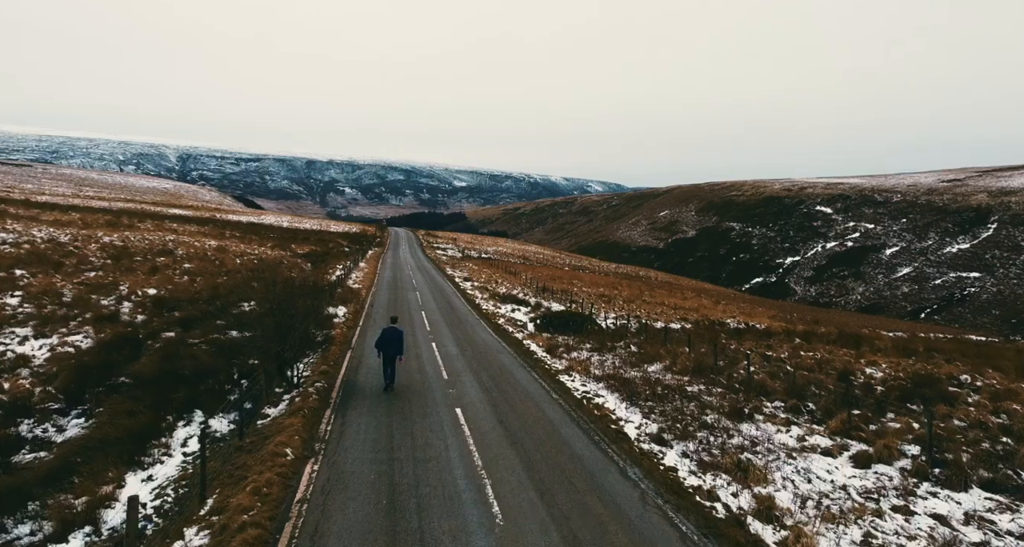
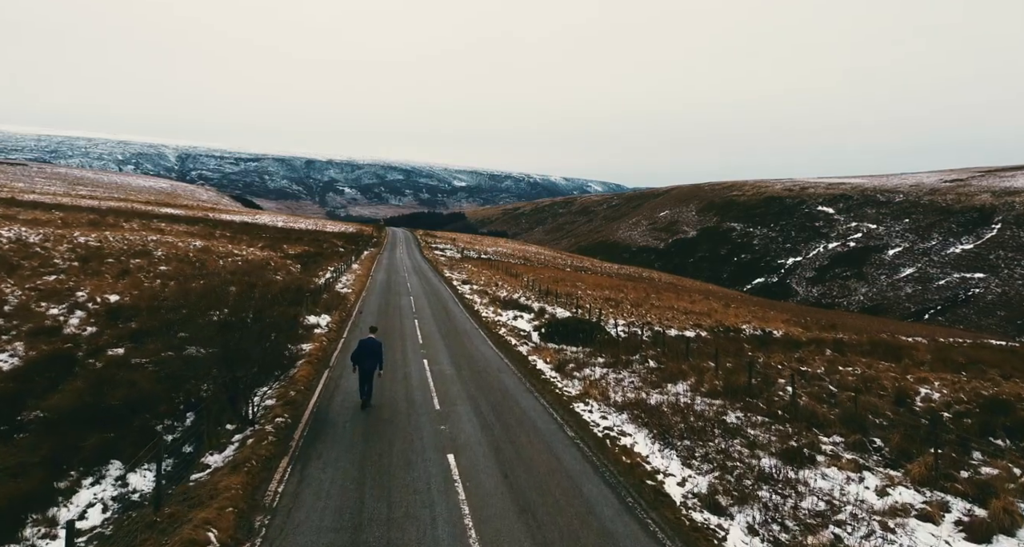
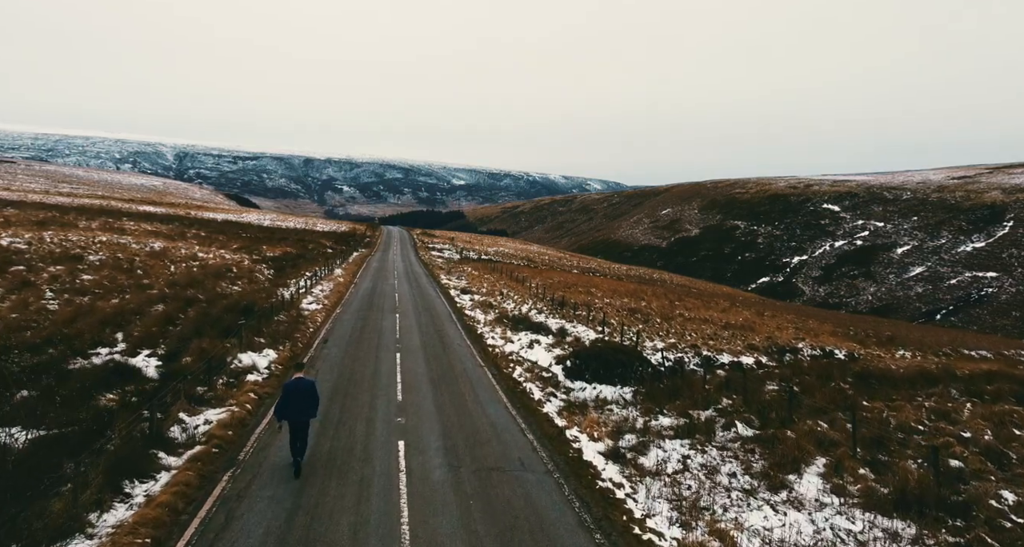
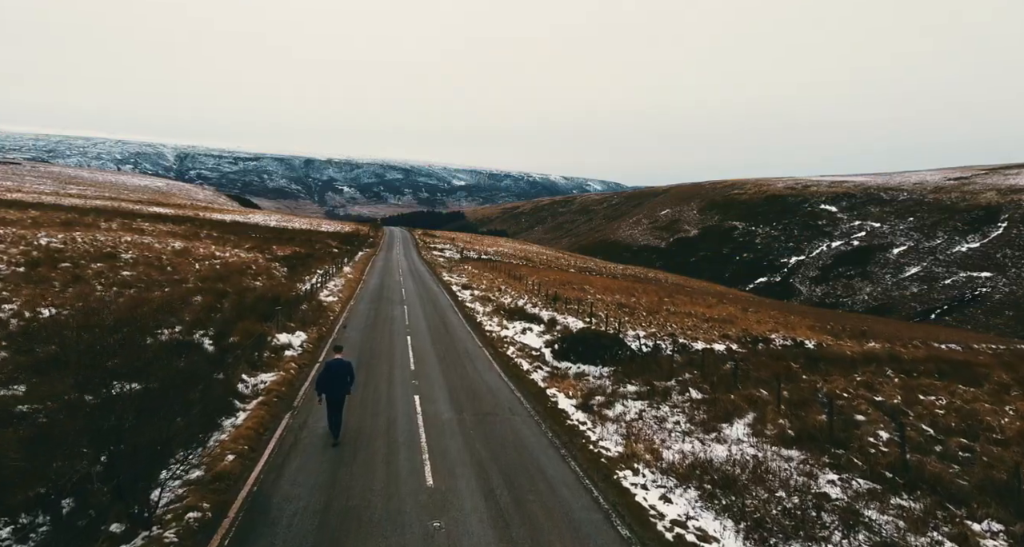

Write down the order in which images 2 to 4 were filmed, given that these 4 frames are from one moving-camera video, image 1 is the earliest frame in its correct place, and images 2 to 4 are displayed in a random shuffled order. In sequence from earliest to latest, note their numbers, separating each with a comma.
2, 4, 3
